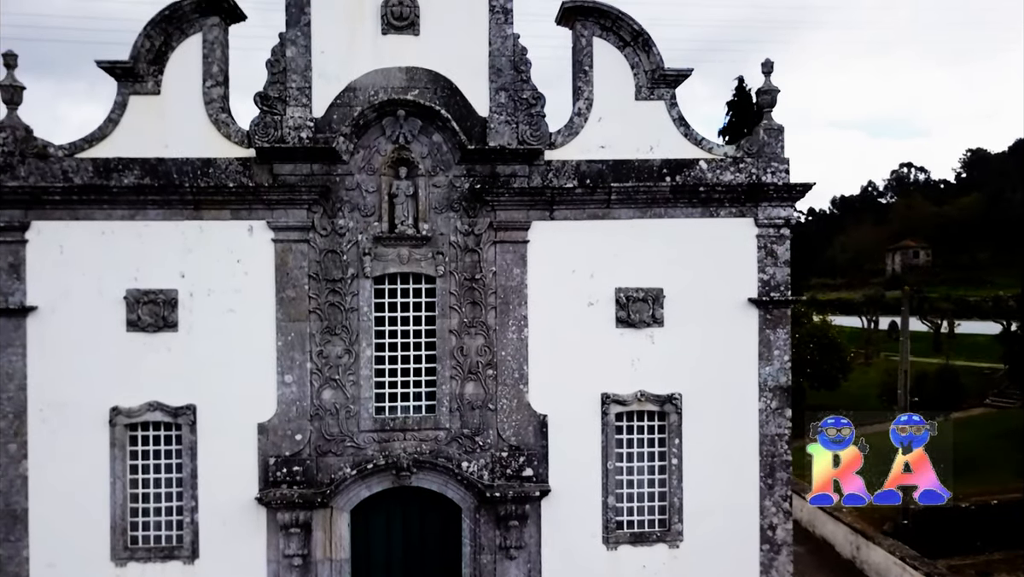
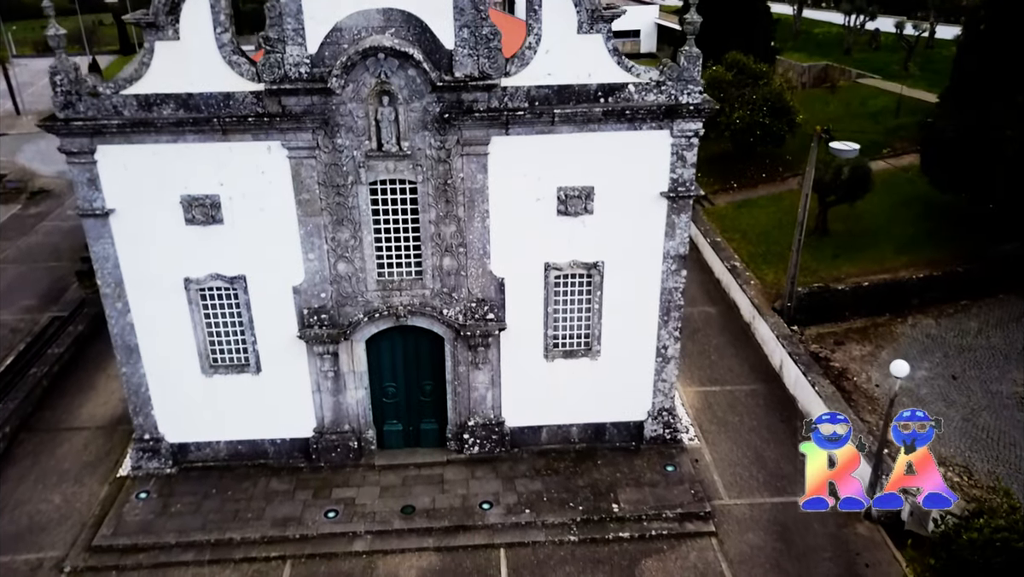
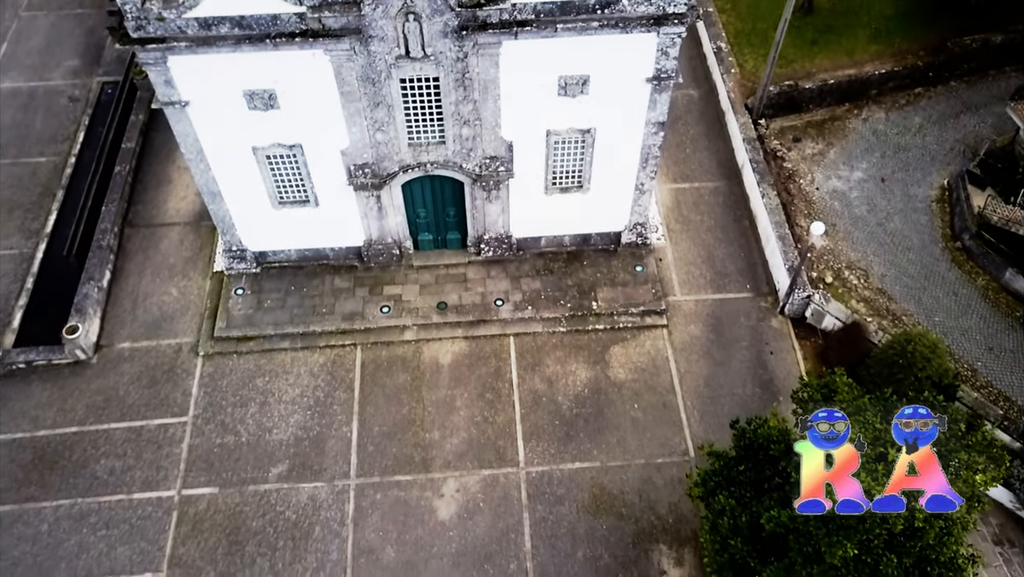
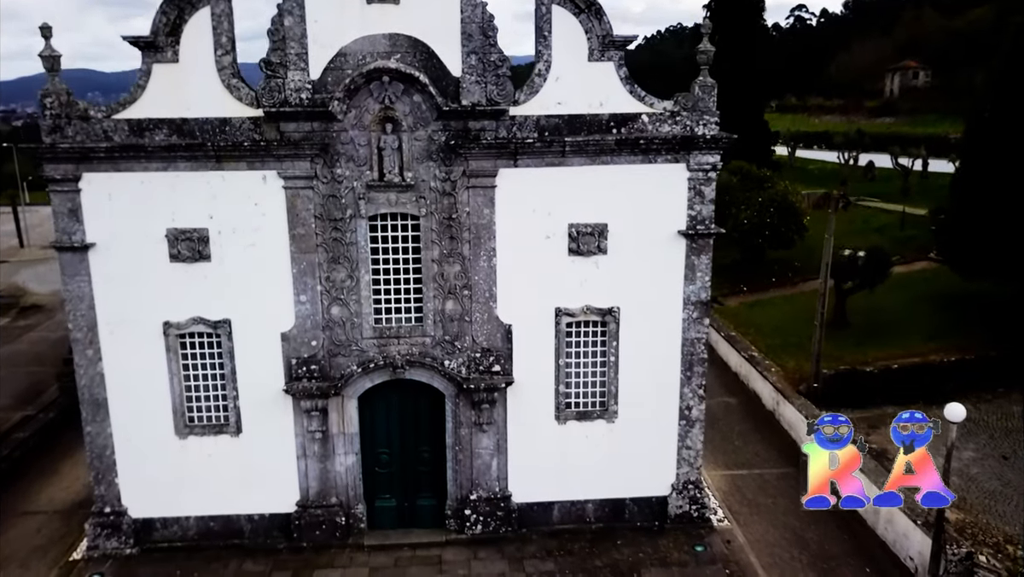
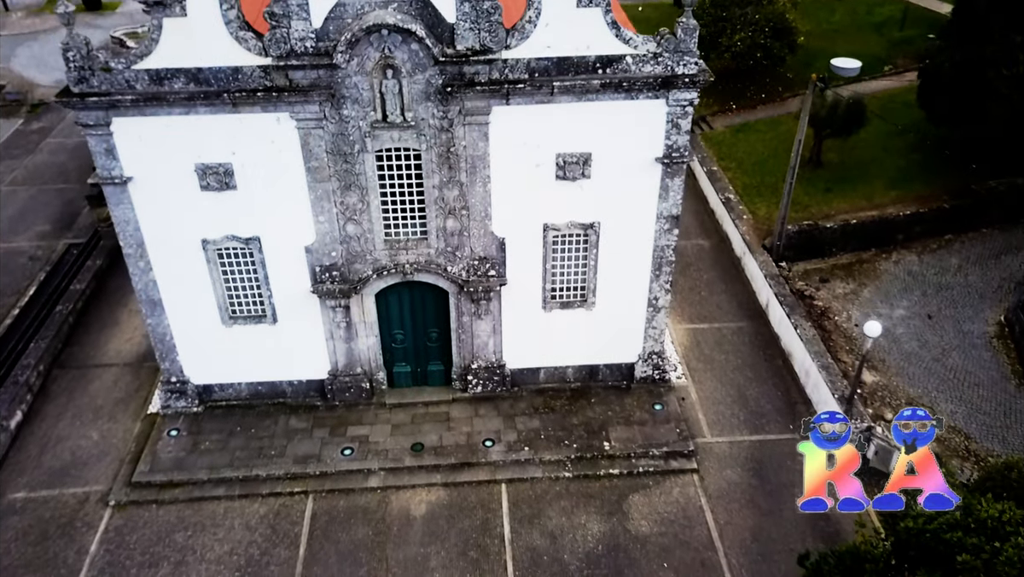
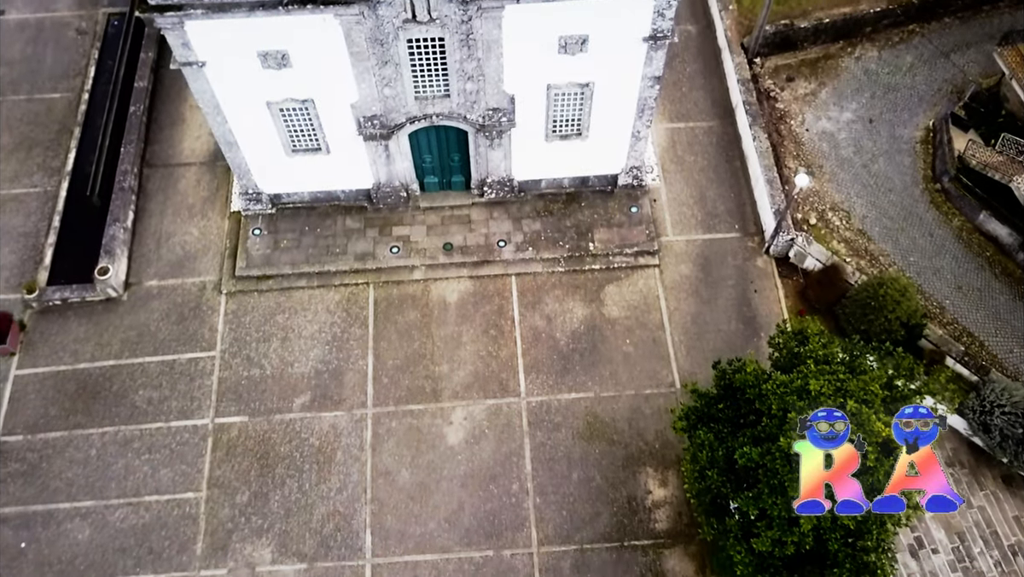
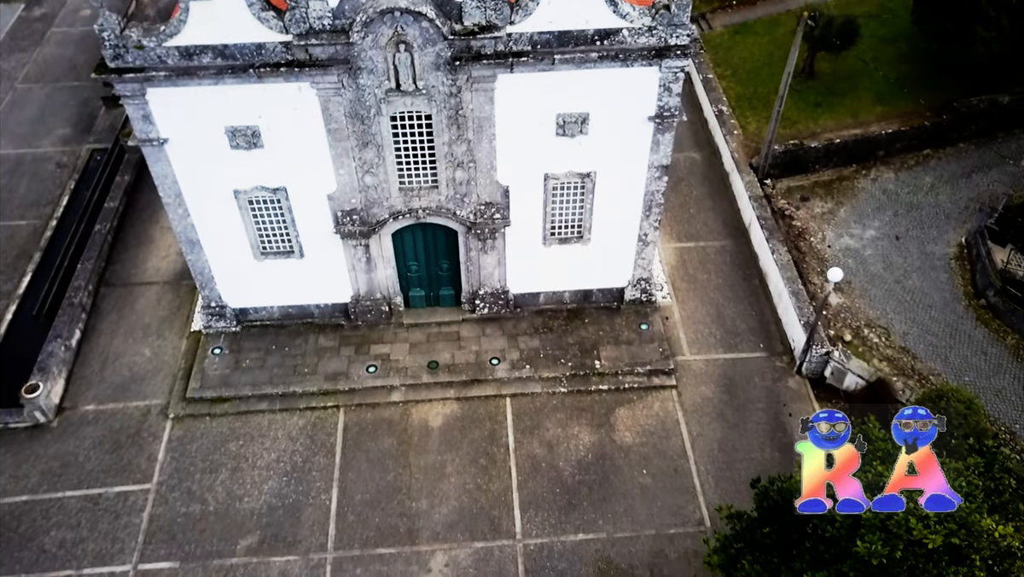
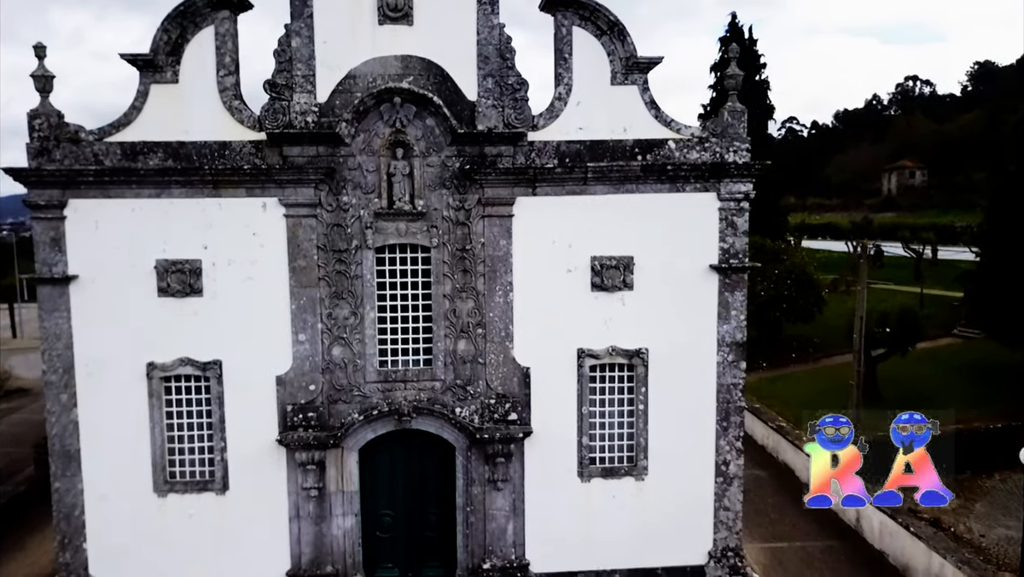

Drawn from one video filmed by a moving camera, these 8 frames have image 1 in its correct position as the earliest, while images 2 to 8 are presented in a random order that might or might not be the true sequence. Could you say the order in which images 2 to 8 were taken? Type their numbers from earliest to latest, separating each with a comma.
8, 4, 2, 5, 7, 3, 6
